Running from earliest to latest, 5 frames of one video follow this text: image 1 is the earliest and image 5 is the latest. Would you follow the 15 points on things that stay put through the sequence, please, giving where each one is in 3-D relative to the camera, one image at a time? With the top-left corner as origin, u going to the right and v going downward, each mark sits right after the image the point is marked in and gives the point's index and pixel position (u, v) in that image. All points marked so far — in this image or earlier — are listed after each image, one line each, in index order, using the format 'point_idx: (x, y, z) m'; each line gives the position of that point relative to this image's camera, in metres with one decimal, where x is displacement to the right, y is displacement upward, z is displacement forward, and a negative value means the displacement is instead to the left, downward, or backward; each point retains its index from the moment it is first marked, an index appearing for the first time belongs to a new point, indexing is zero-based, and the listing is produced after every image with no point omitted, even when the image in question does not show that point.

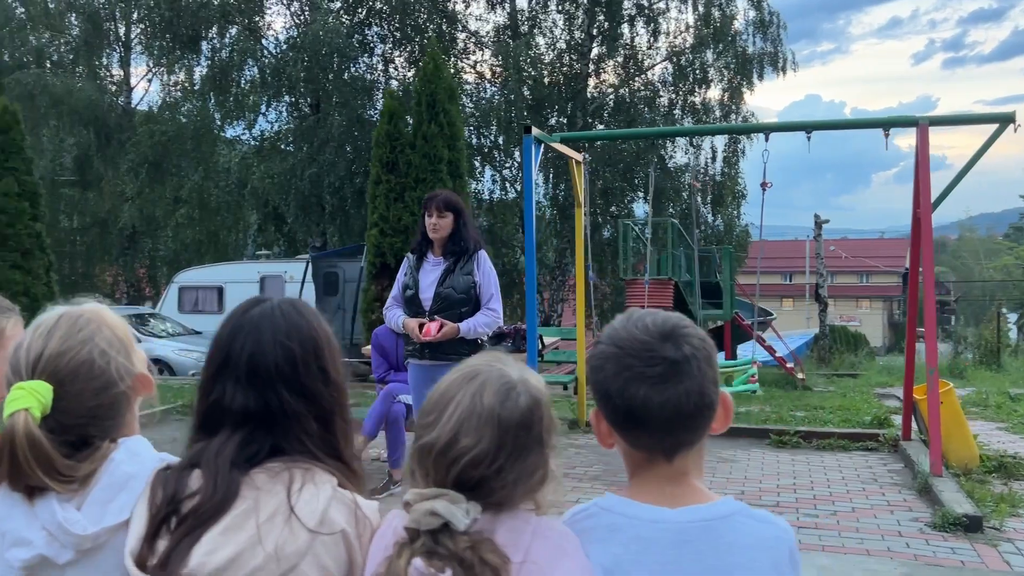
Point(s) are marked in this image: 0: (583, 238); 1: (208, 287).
0: (+0.6, +0.5, +7.8) m
1: (-6.1, 0.0, +17.5) m
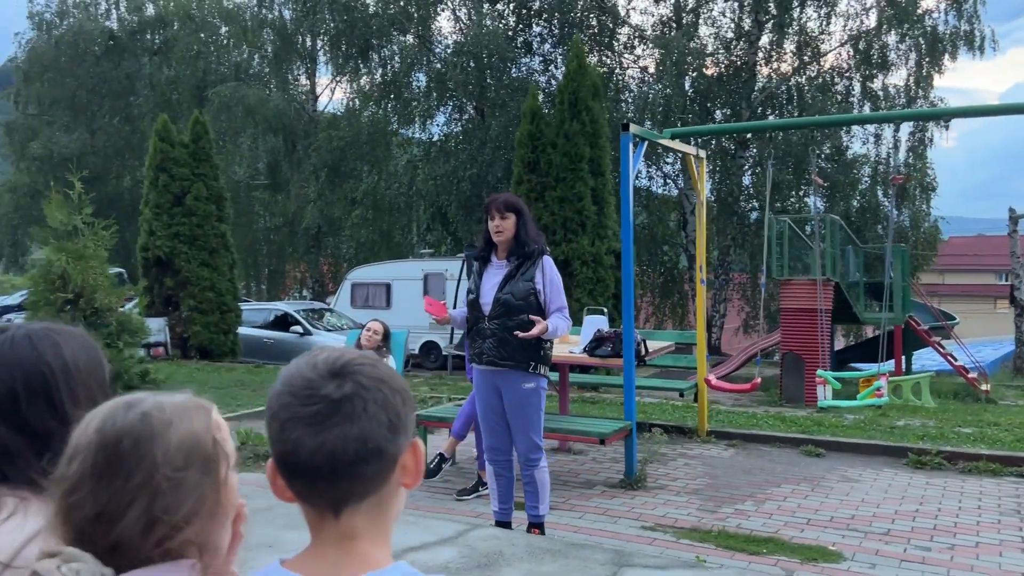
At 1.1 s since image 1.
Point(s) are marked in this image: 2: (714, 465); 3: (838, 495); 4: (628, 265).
0: (+1.7, +0.4, +7.5) m
1: (-2.8, +0.1, +18.3) m
2: (+1.5, -1.3, +6.4) m
3: (+2.1, -1.3, +5.6) m
4: (+0.8, +0.1, +5.7) m
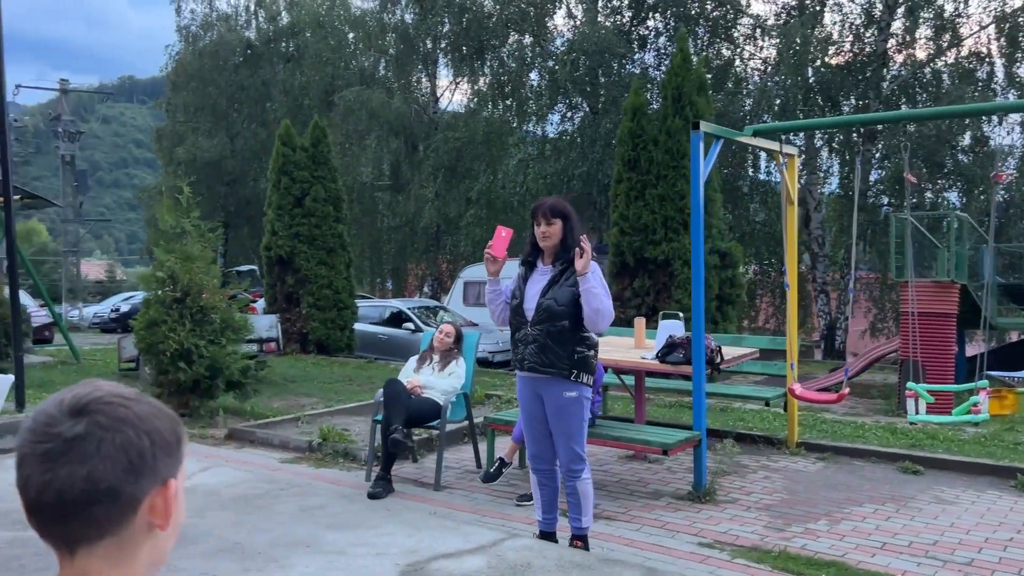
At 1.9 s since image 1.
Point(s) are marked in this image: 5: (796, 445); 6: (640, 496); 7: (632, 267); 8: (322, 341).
0: (+2.4, +0.4, +7.1) m
1: (-0.5, +0.1, +18.5) m
2: (+2.0, -1.4, +6.1) m
3: (+2.5, -1.4, +5.2) m
4: (+1.2, +0.1, +5.5) m
5: (+2.3, -1.3, +6.9) m
6: (+0.8, -1.4, +5.6) m
7: (+1.7, +0.3, +12.1) m
8: (-3.6, -1.0, +16.2) m
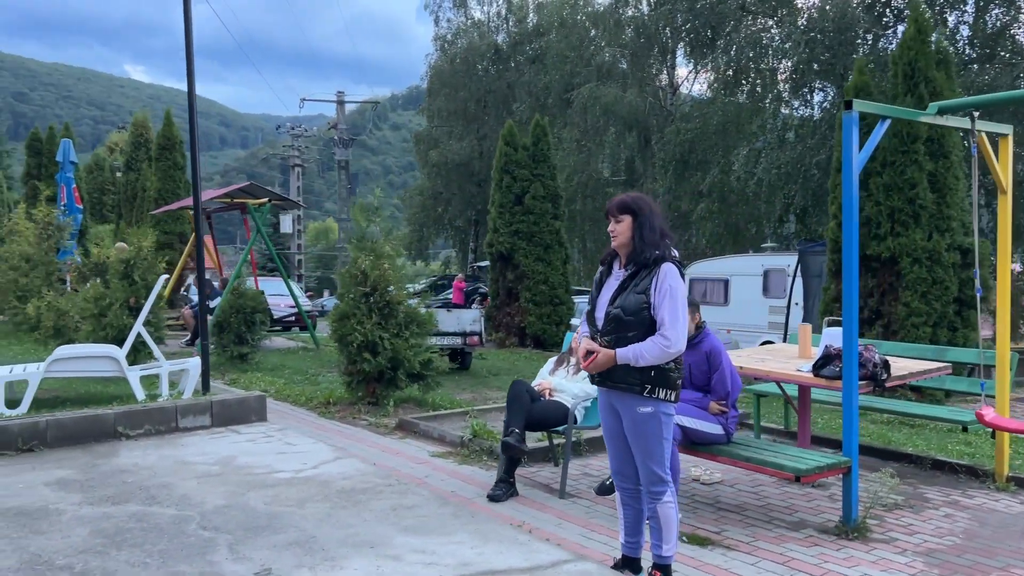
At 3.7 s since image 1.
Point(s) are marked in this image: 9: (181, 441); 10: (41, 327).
0: (+3.5, +0.4, +6.0) m
1: (+4.2, +0.2, +17.7) m
2: (+2.8, -1.4, +5.1) m
3: (+3.0, -1.4, +4.1) m
4: (+1.9, +0.1, +4.8) m
5: (+3.3, -1.3, +5.8) m
6: (+1.6, -1.4, +5.0) m
7: (+4.4, +0.3, +11.0) m
8: (+0.5, -0.9, +16.4) m
9: (-2.4, -1.1, +6.1) m
10: (-5.3, -0.4, +9.8) m
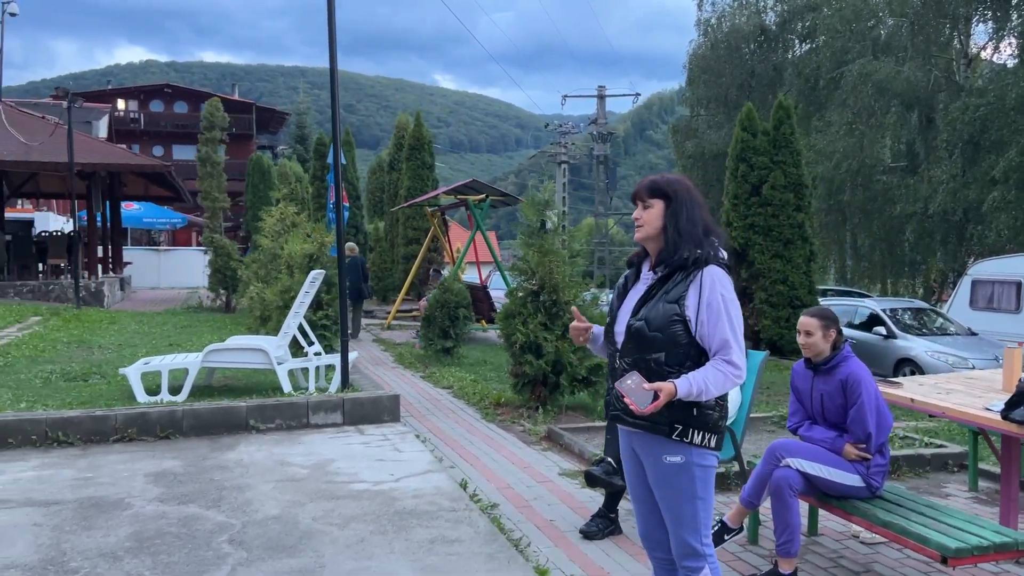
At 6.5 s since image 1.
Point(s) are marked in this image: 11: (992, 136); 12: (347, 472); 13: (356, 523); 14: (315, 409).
0: (+4.0, +0.3, +4.0) m
1: (+8.4, +0.1, +14.9) m
2: (+3.1, -1.5, +3.5) m
3: (+2.9, -1.5, +2.4) m
4: (+2.1, 0.0, +3.4) m
5: (+3.8, -1.4, +3.9) m
6: (+1.9, -1.4, +3.8) m
7: (+6.4, +0.2, +8.5) m
8: (+4.5, -0.9, +14.9) m
9: (-1.5, -1.1, +6.1) m
10: (-3.1, -0.4, +10.5) m
11: (+10.5, +3.4, +19.0) m
12: (-1.0, -1.1, +5.2) m
13: (-0.8, -1.2, +4.2) m
14: (-1.5, -0.9, +6.5) m
